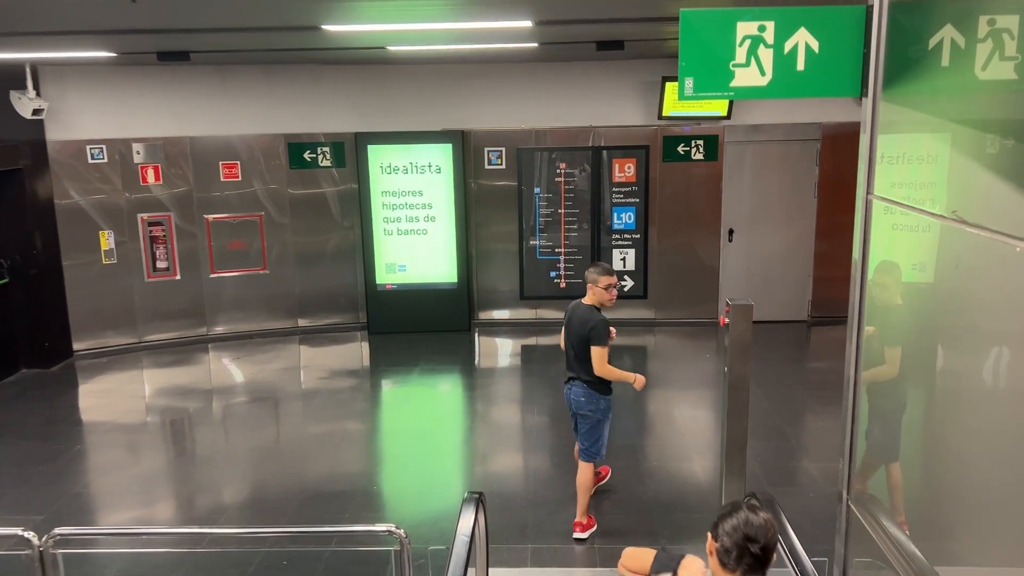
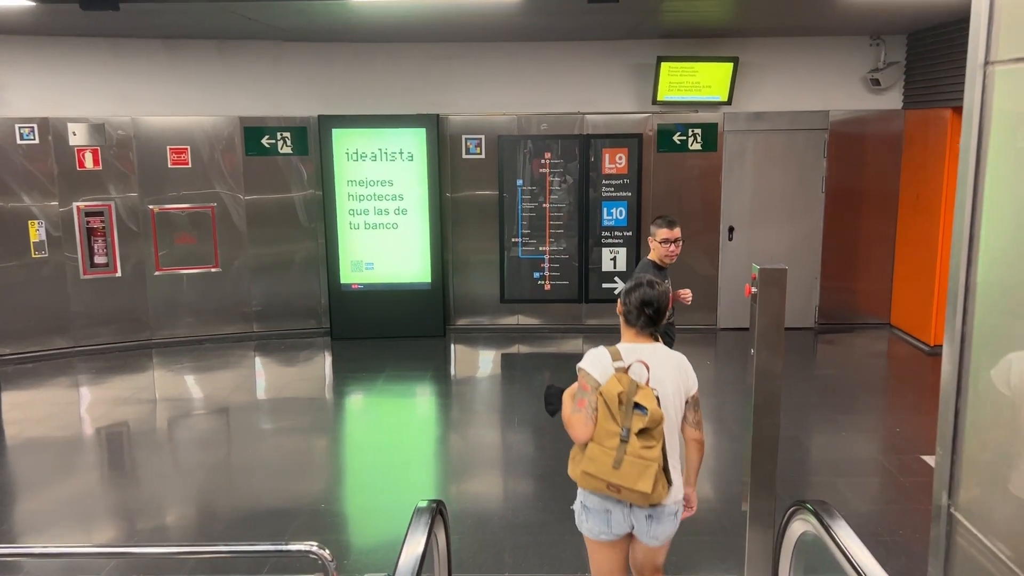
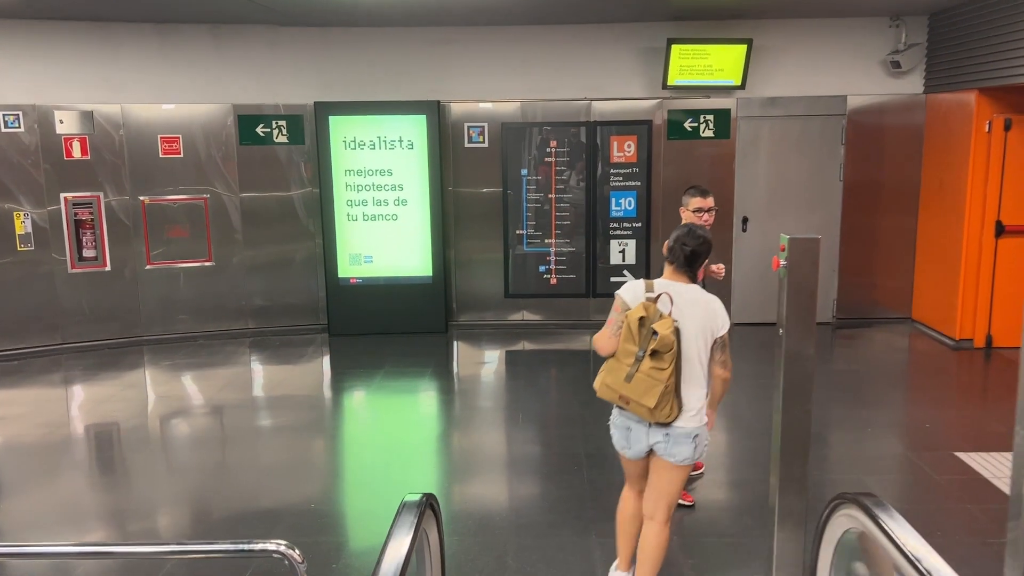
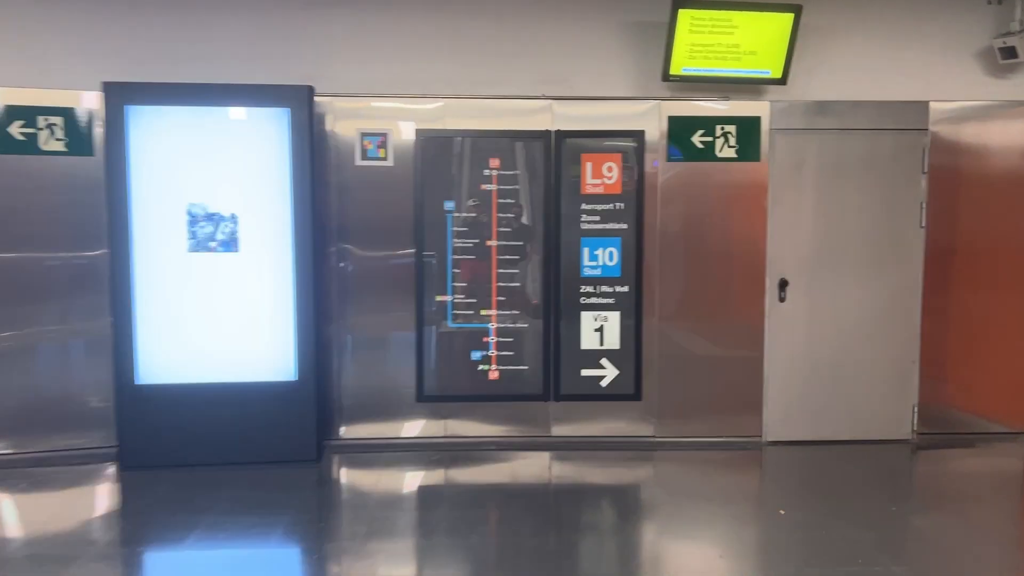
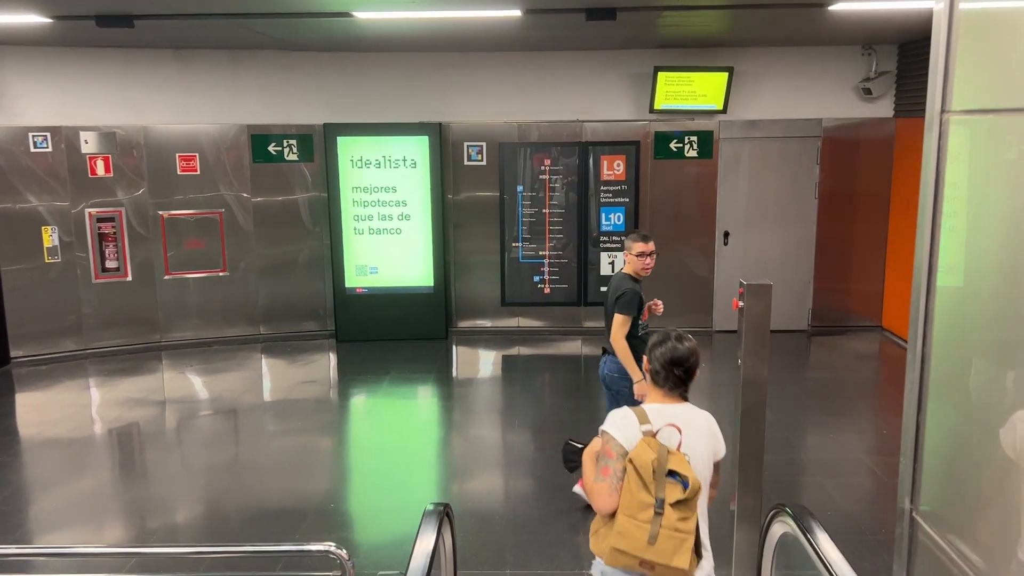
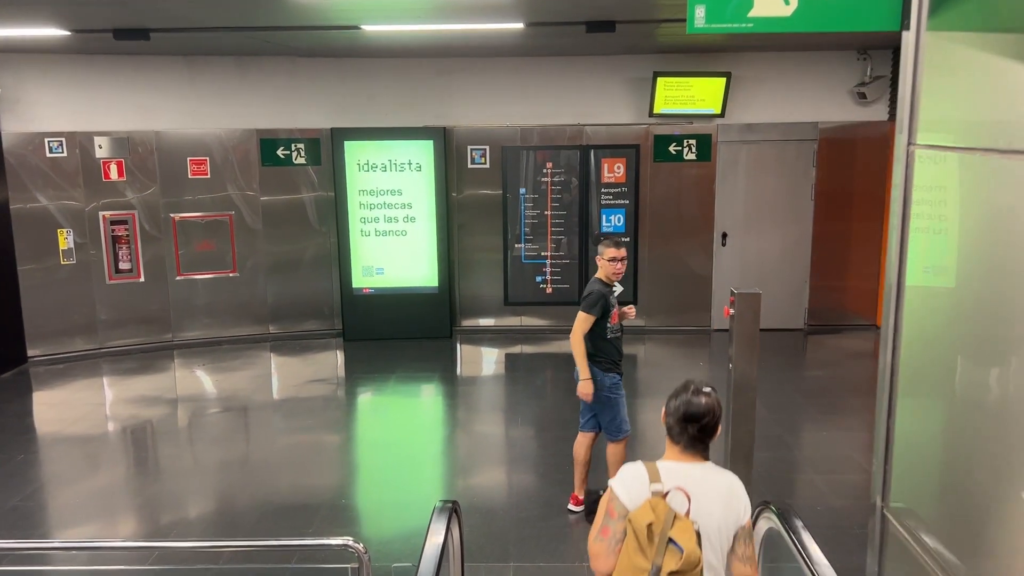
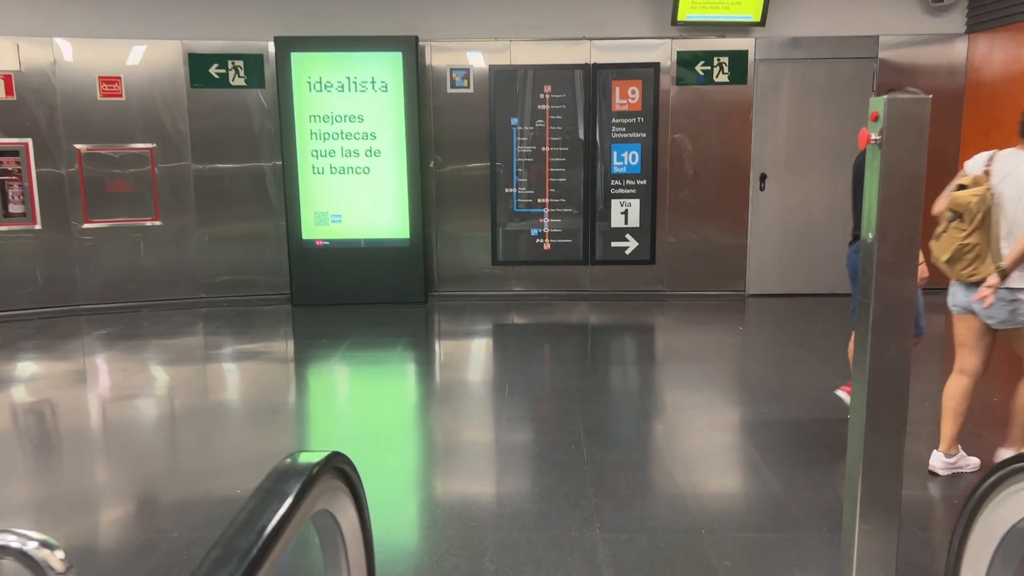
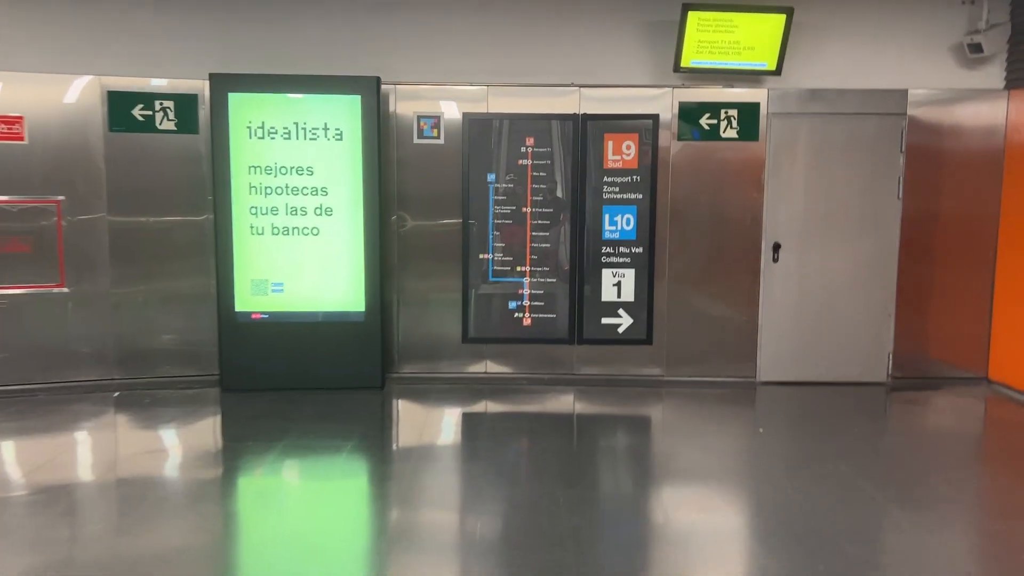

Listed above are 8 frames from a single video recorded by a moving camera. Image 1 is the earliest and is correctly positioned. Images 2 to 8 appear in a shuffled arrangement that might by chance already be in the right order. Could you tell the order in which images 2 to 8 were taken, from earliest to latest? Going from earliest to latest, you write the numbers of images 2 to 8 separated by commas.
6, 5, 2, 3, 7, 8, 4
